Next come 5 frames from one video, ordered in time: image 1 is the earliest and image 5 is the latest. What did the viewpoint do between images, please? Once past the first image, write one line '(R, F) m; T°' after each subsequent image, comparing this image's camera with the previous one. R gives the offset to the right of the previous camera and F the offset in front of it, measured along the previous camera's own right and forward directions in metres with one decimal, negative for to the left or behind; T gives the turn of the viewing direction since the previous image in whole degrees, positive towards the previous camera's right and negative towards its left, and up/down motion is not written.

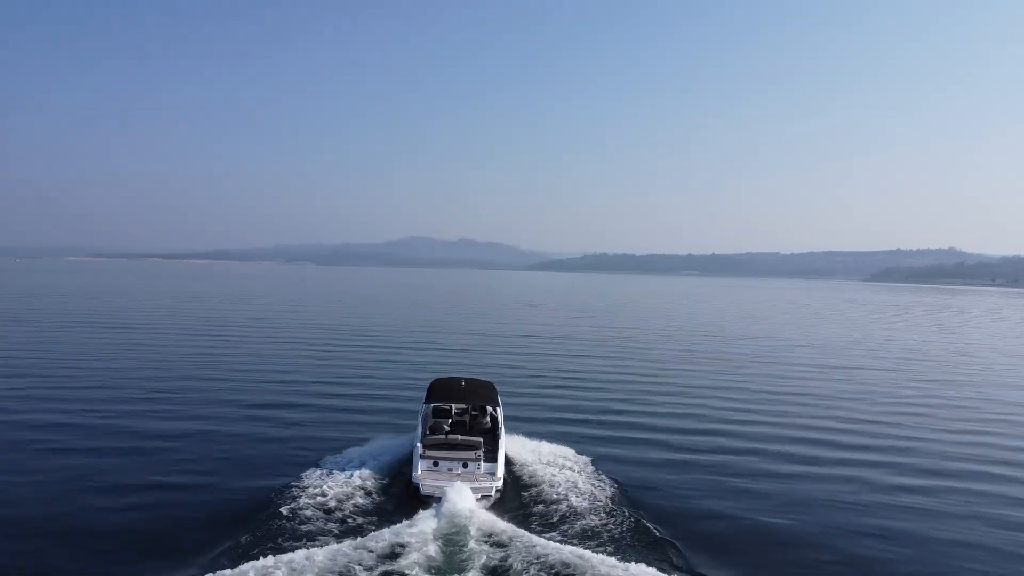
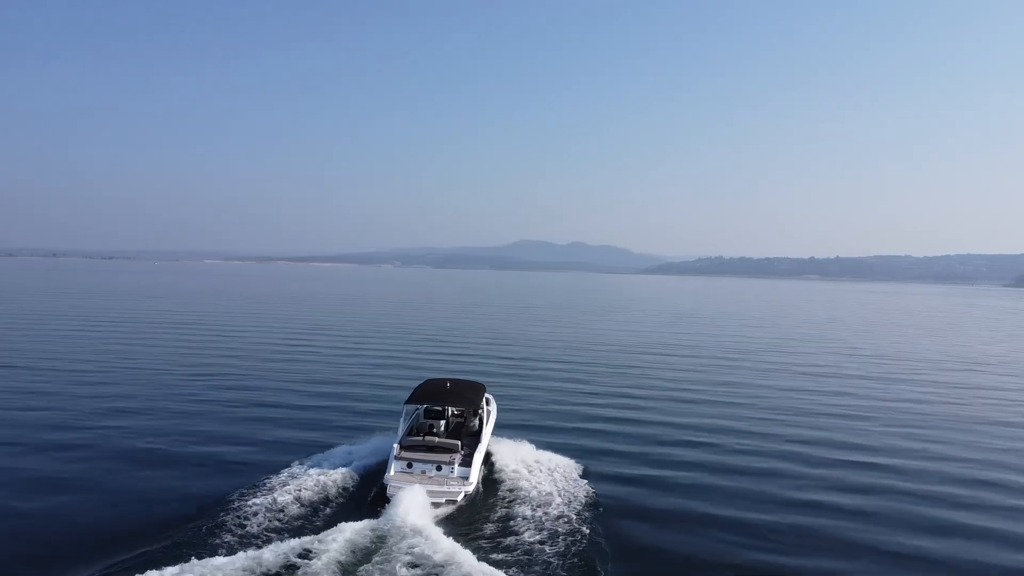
(+2.5, +0.9) m; -5°
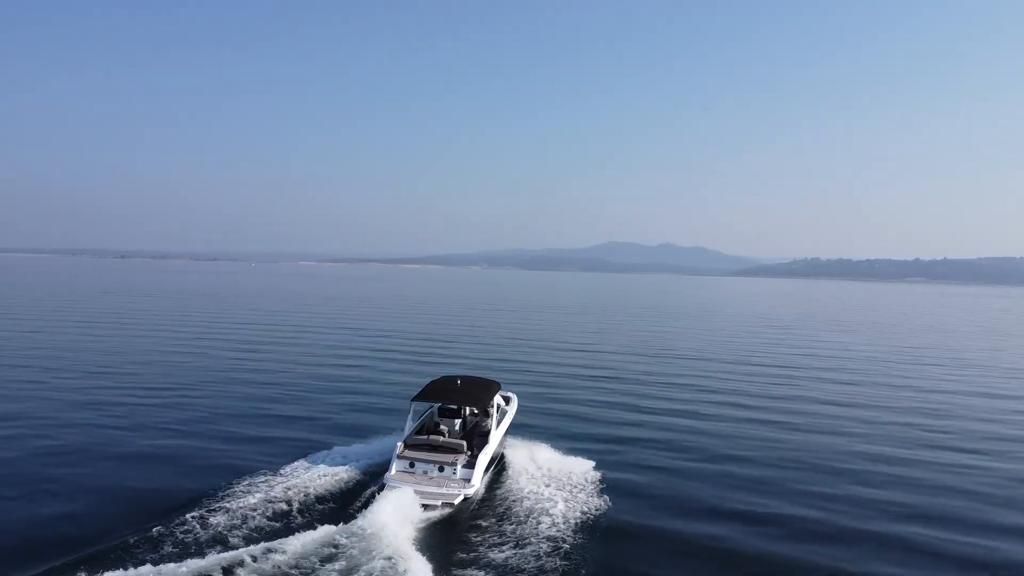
(+1.4, +1.2) m; -5°
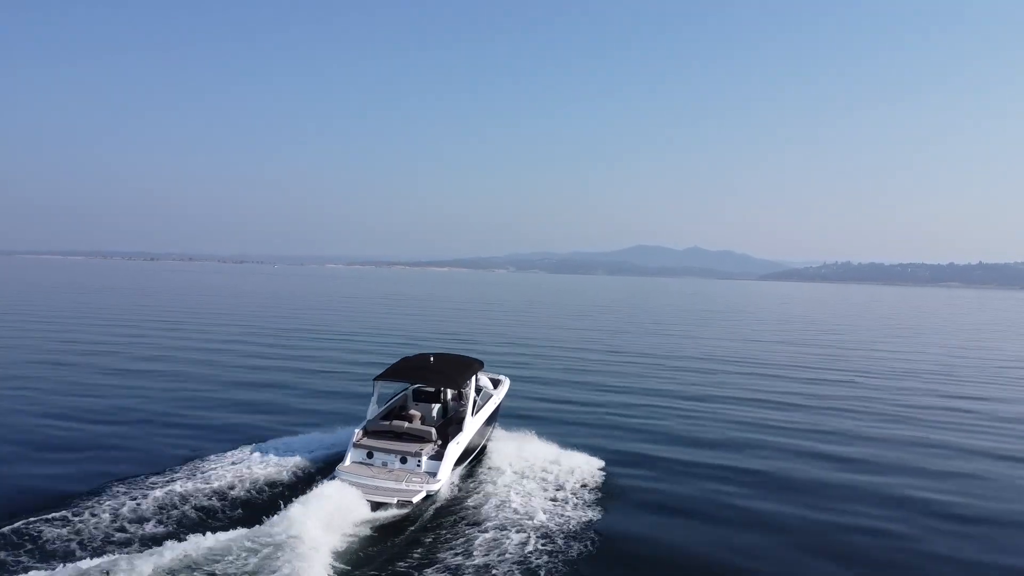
(+0.9, +3.3) m; -1°
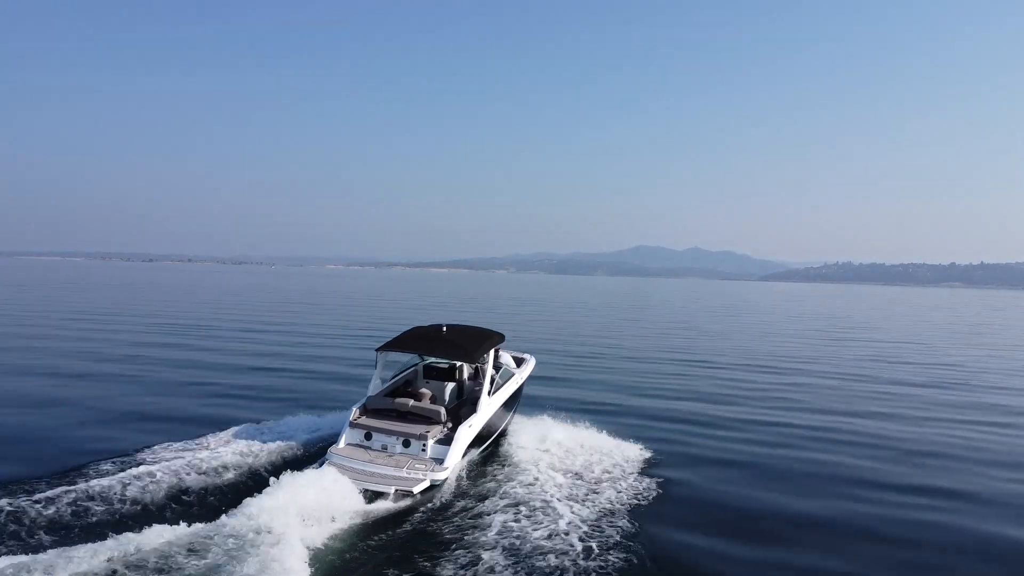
(-0.5, +2.5) m; 0°
